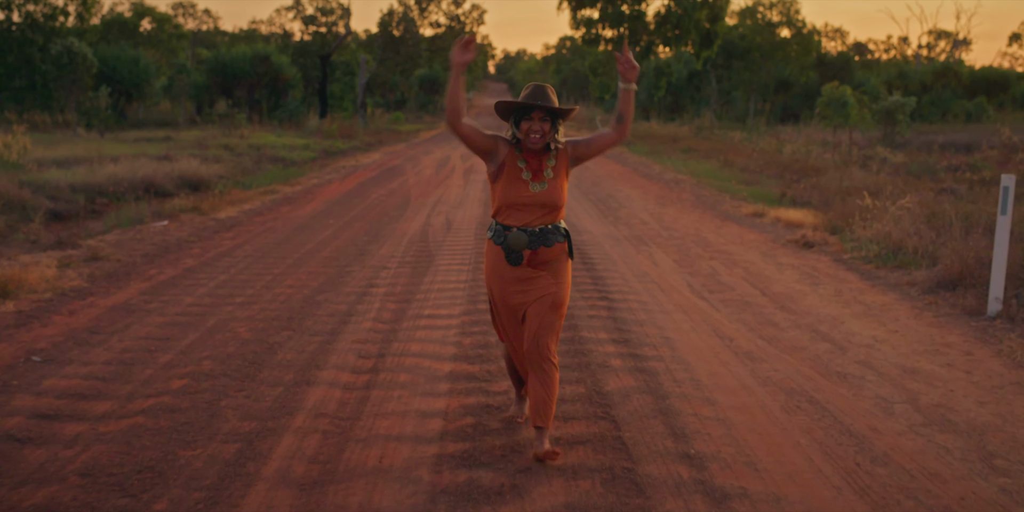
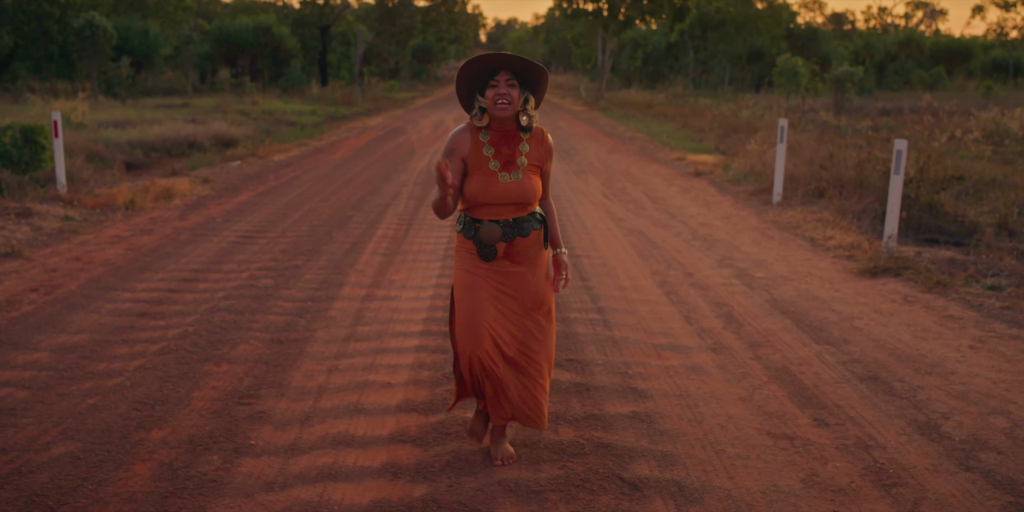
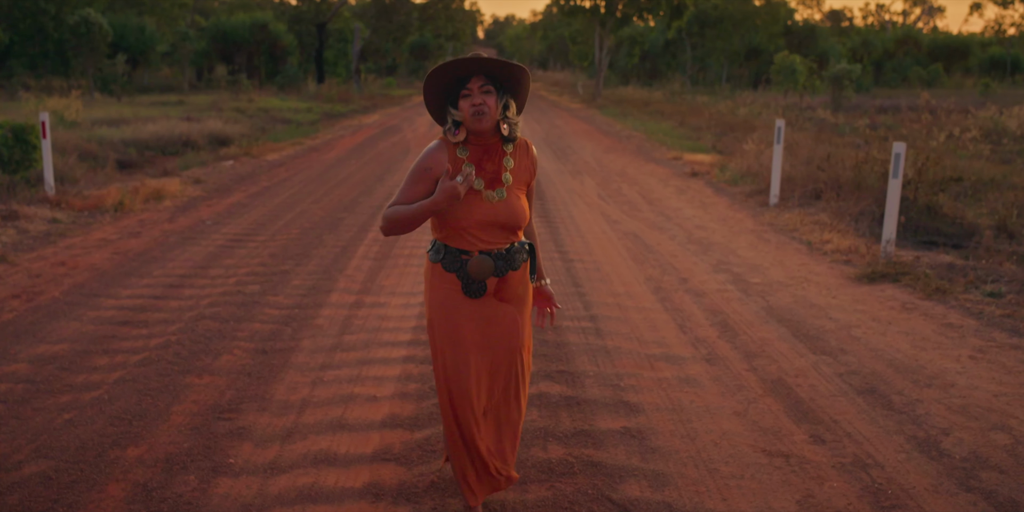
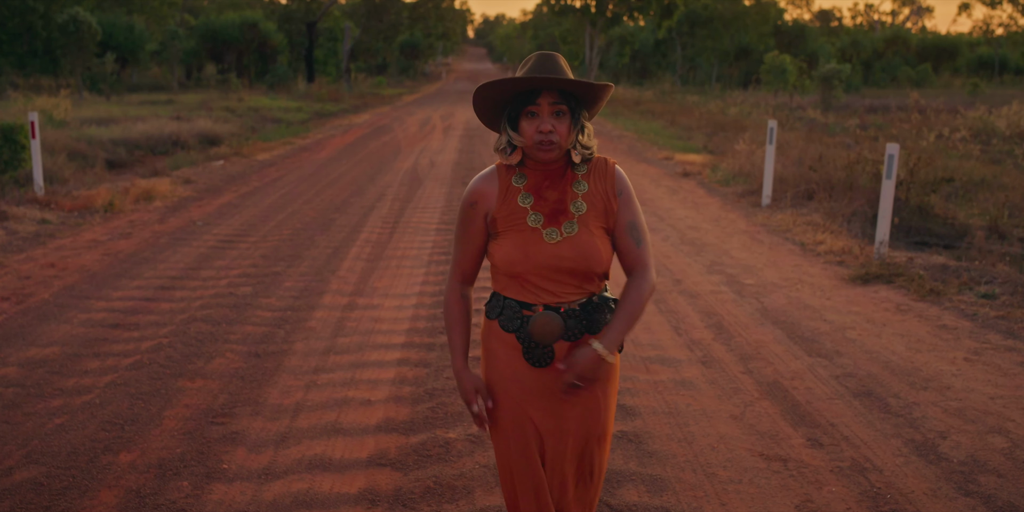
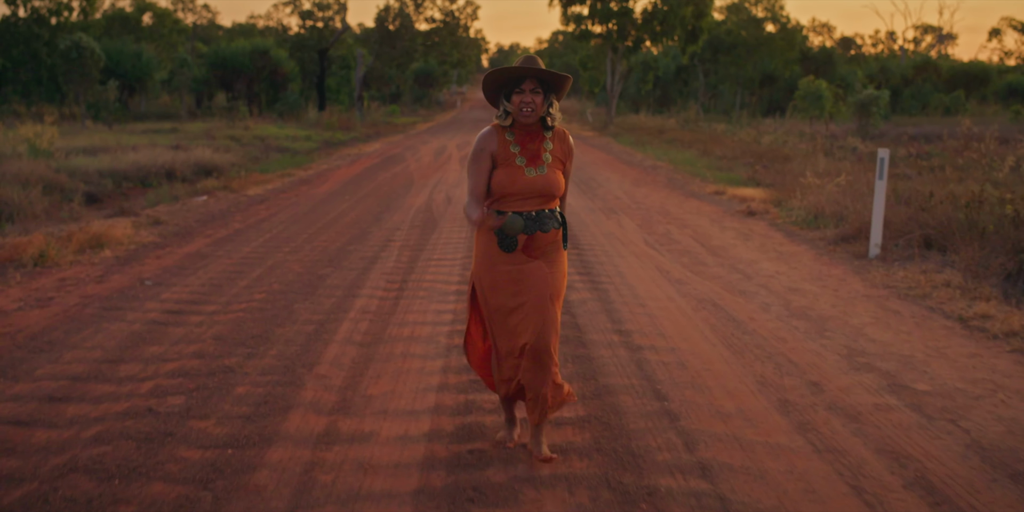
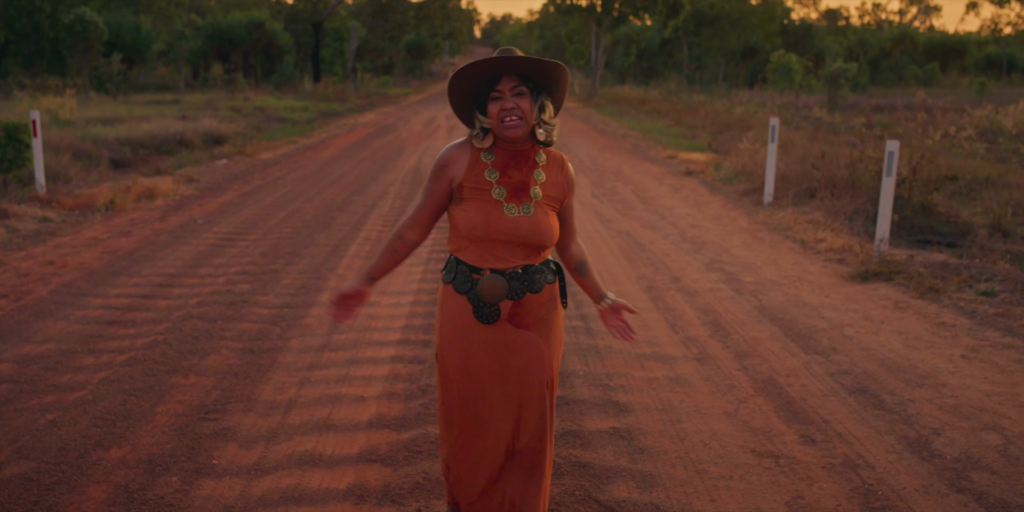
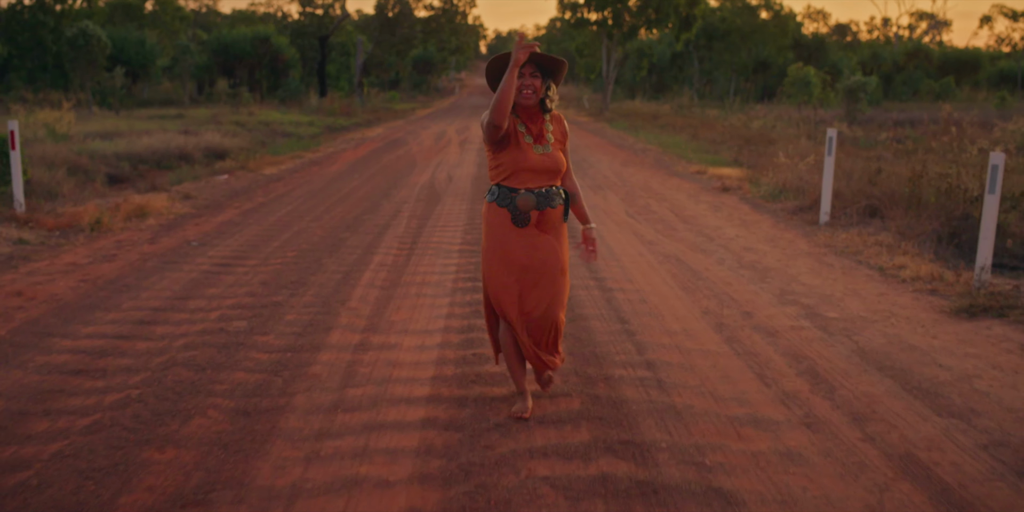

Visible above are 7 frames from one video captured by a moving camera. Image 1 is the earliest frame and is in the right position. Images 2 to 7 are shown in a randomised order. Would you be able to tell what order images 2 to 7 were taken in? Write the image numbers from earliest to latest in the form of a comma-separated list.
5, 7, 2, 3, 6, 4
